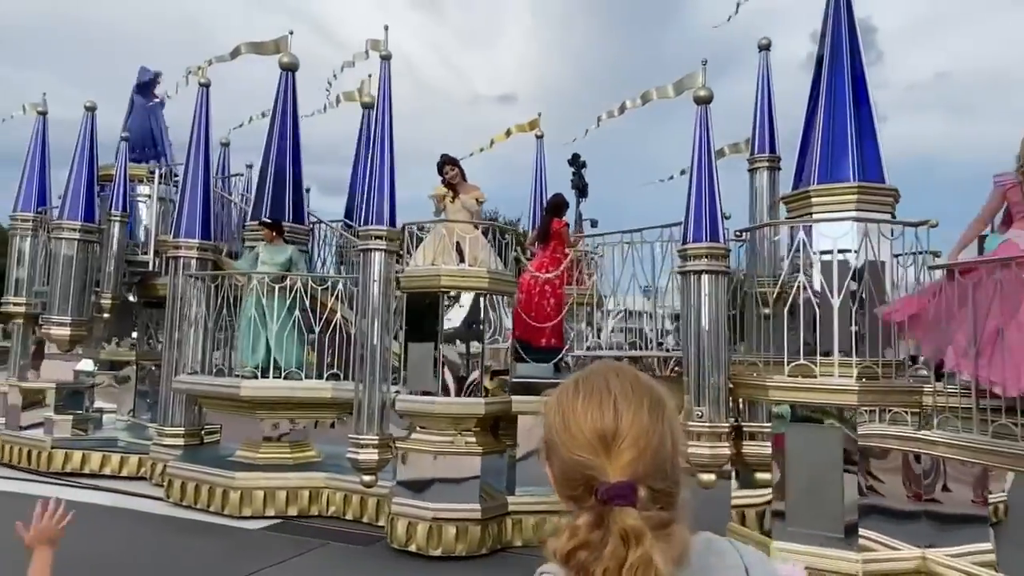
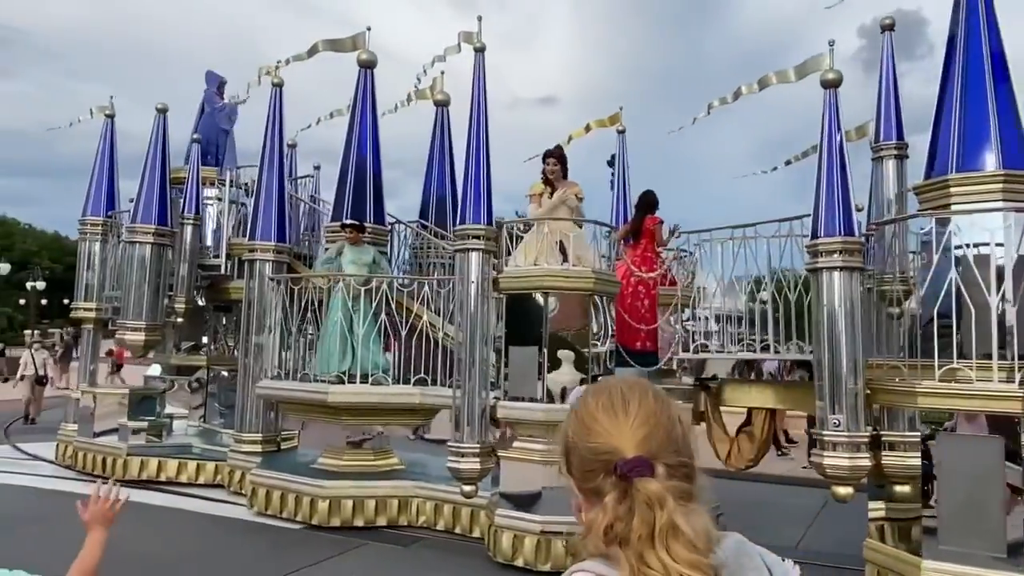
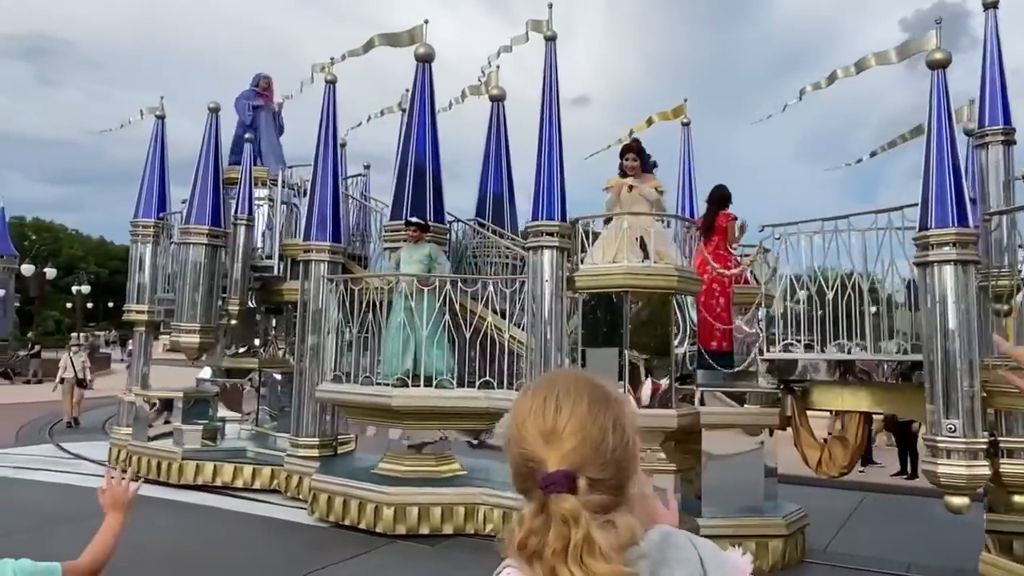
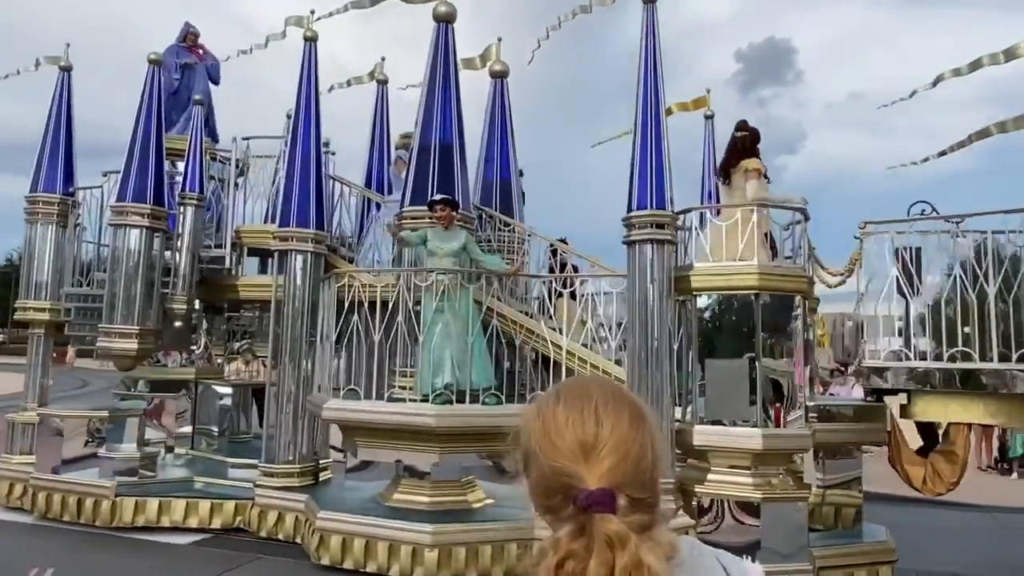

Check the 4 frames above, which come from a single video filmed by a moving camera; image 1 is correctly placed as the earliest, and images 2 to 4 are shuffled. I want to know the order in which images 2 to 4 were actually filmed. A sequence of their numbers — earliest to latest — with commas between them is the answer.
2, 3, 4
